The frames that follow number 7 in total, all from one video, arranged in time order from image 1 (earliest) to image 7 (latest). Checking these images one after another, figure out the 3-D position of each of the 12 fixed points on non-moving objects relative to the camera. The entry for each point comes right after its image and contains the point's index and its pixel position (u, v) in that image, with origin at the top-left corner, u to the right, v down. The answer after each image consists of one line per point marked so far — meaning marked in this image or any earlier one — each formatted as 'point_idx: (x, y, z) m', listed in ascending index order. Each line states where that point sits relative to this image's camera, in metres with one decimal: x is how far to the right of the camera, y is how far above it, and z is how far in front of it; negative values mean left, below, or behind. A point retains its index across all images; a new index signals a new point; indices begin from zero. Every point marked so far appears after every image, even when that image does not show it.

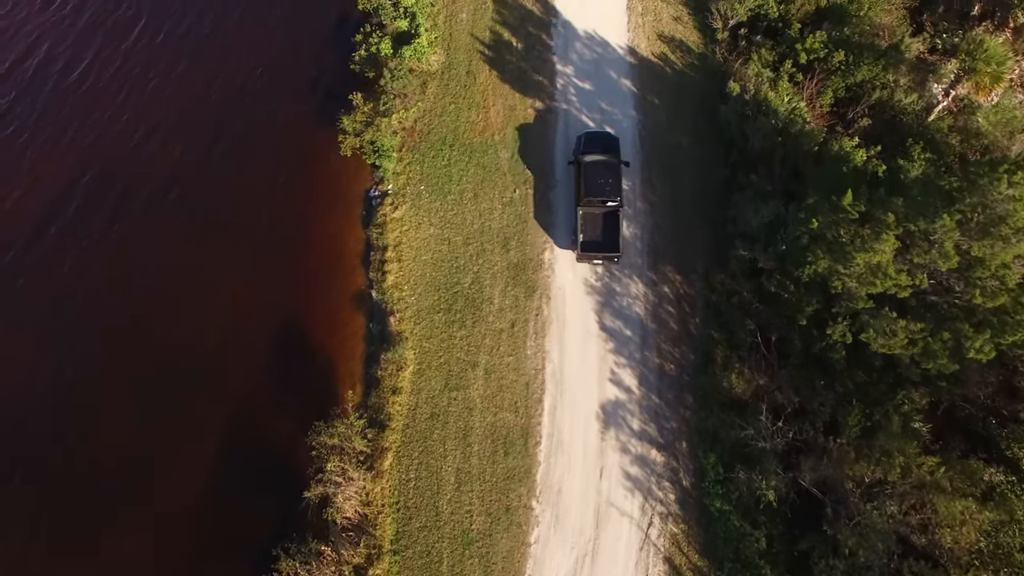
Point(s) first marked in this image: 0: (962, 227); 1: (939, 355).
0: (+13.0, +1.7, +15.5) m
1: (+12.6, -1.9, +15.8) m
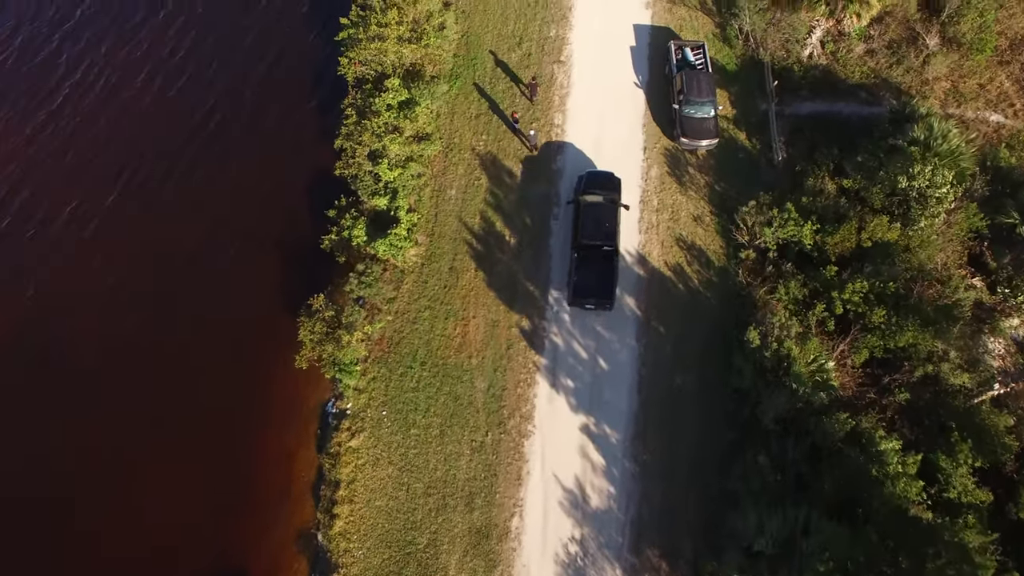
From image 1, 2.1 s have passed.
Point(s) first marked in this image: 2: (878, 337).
0: (+11.4, -9.5, +12.4) m
1: (+10.6, -13.0, +12.8) m
2: (+13.2, -1.8, +19.4) m
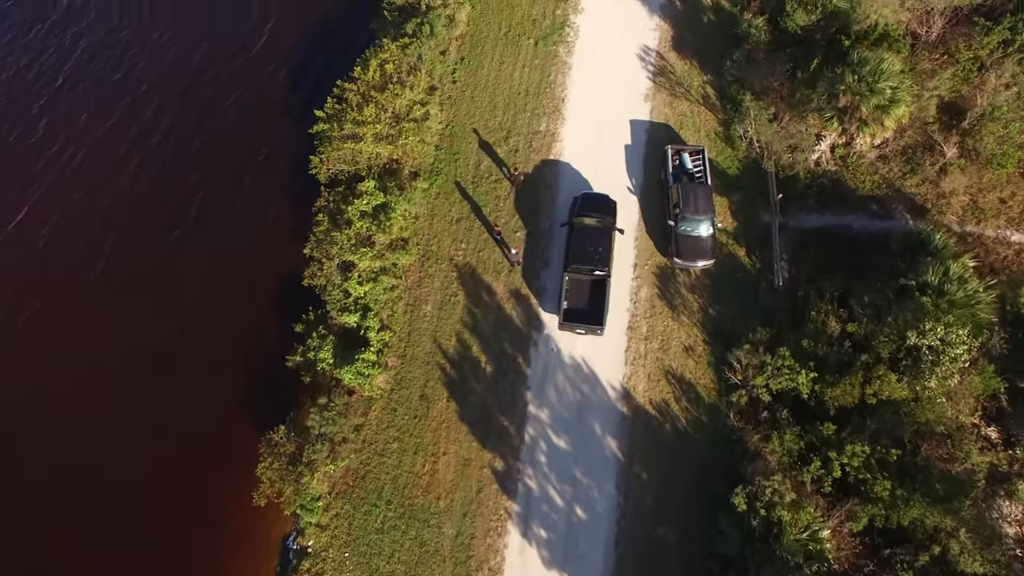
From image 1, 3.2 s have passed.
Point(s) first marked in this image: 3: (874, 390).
0: (+10.0, -15.1, +11.0) m
1: (+9.2, -18.6, +11.5) m
2: (+12.1, -7.3, +17.9) m
3: (+12.4, -3.4, +18.5) m
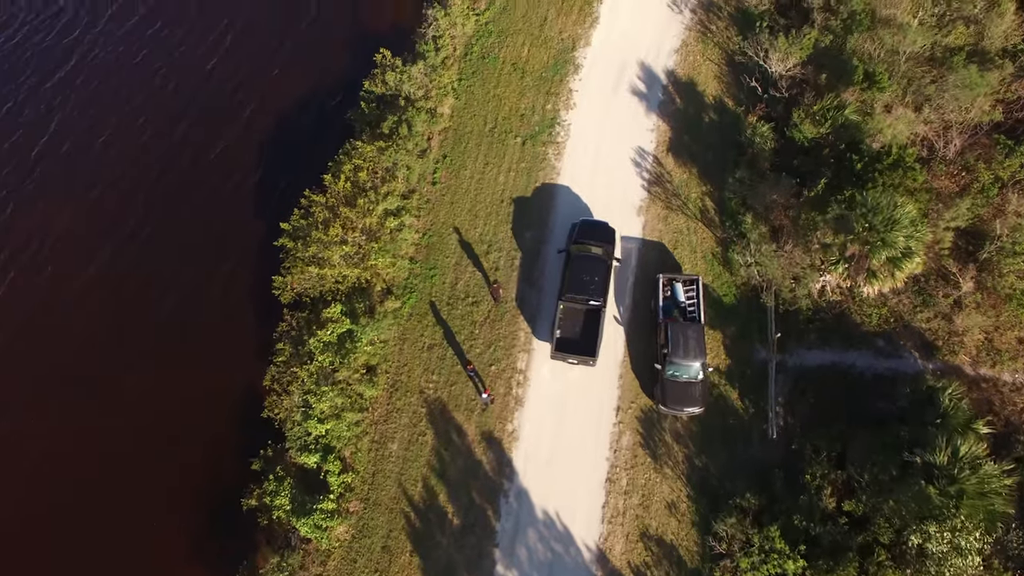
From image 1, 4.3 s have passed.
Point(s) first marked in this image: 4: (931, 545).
0: (+8.4, -20.9, +9.7) m
1: (+7.5, -24.4, +10.3) m
2: (+10.8, -13.0, +16.3) m
3: (+11.2, -9.2, +16.9) m
4: (+12.7, -8.1, +16.5) m
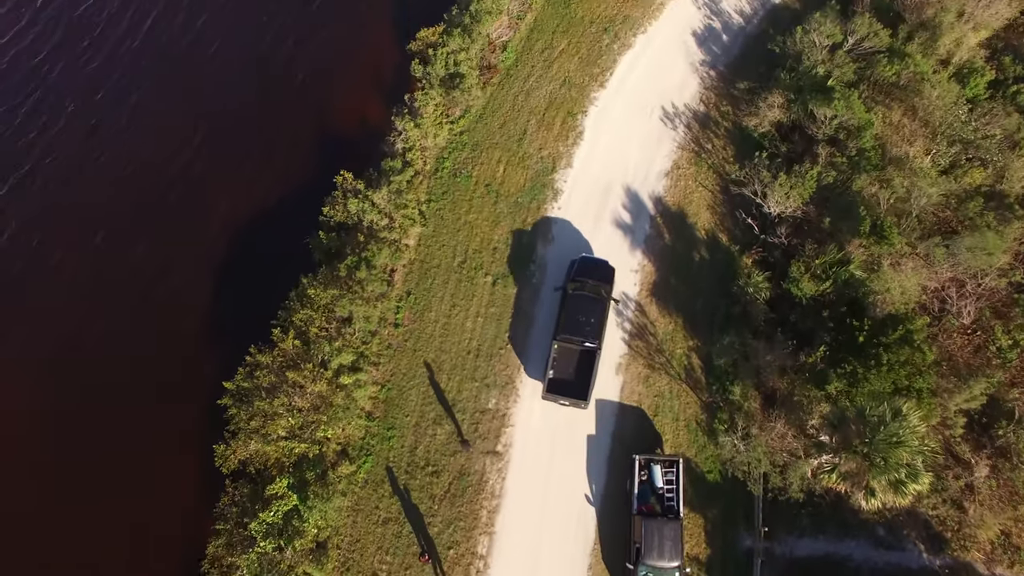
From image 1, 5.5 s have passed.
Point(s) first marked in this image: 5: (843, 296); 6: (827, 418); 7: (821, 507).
0: (+6.4, -27.6, +8.2) m
1: (+5.5, -31.1, +9.0) m
2: (+9.1, -19.6, +14.6) m
3: (+9.6, -15.7, +15.0) m
4: (+11.1, -14.7, +14.6) m
5: (+12.2, -0.3, +19.8) m
6: (+10.8, -4.3, +18.1) m
7: (+11.1, -7.8, +19.2) m
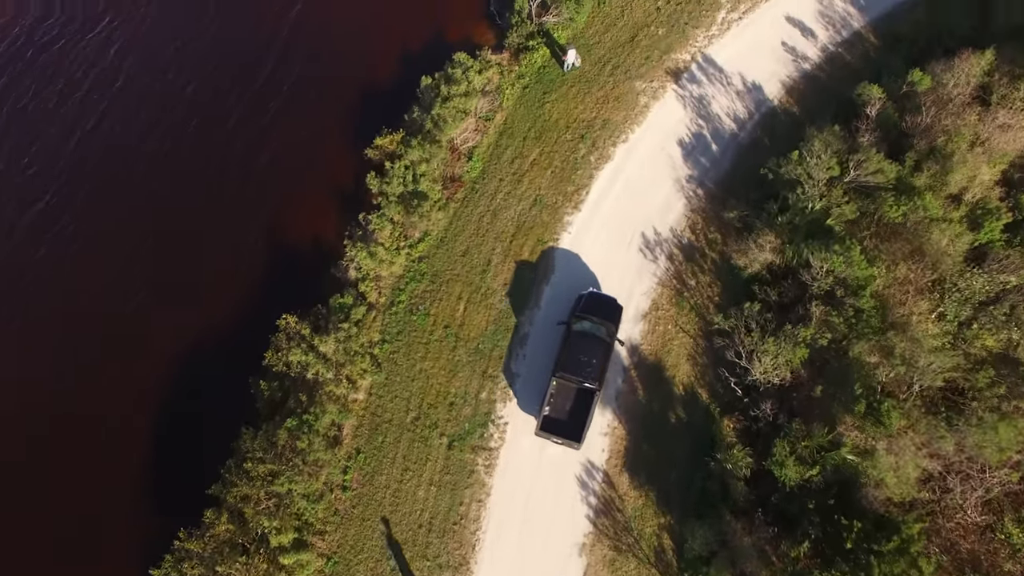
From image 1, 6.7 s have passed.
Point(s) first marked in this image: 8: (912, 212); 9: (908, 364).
0: (+4.5, -34.2, +7.5) m
1: (+3.5, -37.6, +8.4) m
2: (+7.3, -26.0, +13.5) m
3: (+7.8, -22.1, +13.7) m
4: (+9.3, -21.1, +13.2) m
5: (+10.6, -6.5, +17.8) m
6: (+9.1, -10.5, +16.3) m
7: (+9.4, -14.0, +17.5) m
8: (+14.5, +2.8, +19.5) m
9: (+13.3, -2.5, +18.1) m
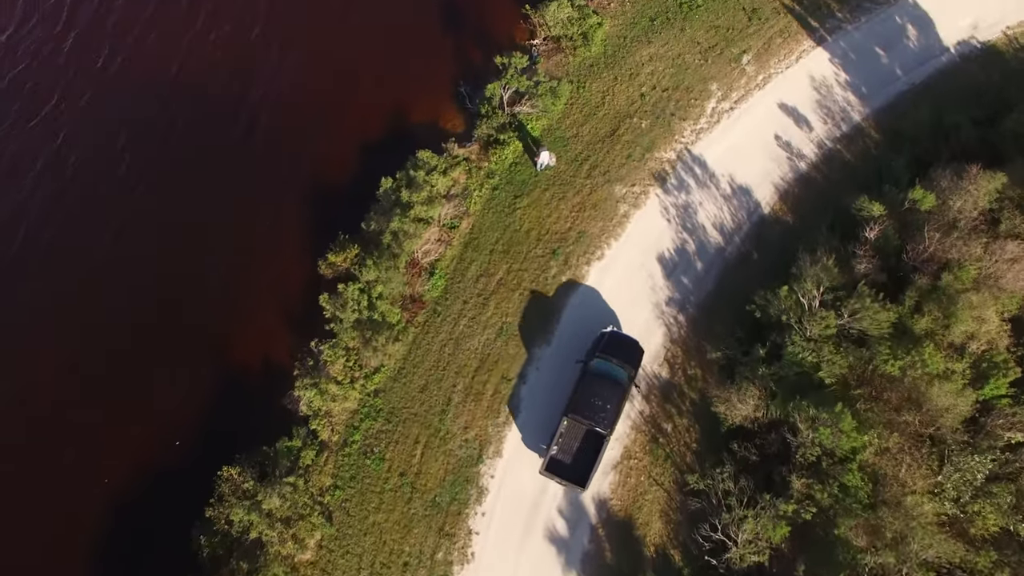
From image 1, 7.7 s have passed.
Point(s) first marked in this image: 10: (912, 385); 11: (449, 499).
0: (+2.9, -40.1, +7.3) m
1: (+2.0, -43.5, +8.4) m
2: (+5.7, -31.6, +12.9) m
3: (+6.3, -27.7, +13.0) m
4: (+7.8, -26.7, +12.4) m
5: (+9.1, -12.0, +16.3) m
6: (+7.6, -16.1, +15.0) m
7: (+7.9, -19.4, +16.4) m
8: (+13.0, -2.6, +17.7) m
9: (+11.8, -8.0, +16.5) m
10: (+13.1, -3.3, +17.6) m
11: (-2.3, -7.6, +19.5) m
